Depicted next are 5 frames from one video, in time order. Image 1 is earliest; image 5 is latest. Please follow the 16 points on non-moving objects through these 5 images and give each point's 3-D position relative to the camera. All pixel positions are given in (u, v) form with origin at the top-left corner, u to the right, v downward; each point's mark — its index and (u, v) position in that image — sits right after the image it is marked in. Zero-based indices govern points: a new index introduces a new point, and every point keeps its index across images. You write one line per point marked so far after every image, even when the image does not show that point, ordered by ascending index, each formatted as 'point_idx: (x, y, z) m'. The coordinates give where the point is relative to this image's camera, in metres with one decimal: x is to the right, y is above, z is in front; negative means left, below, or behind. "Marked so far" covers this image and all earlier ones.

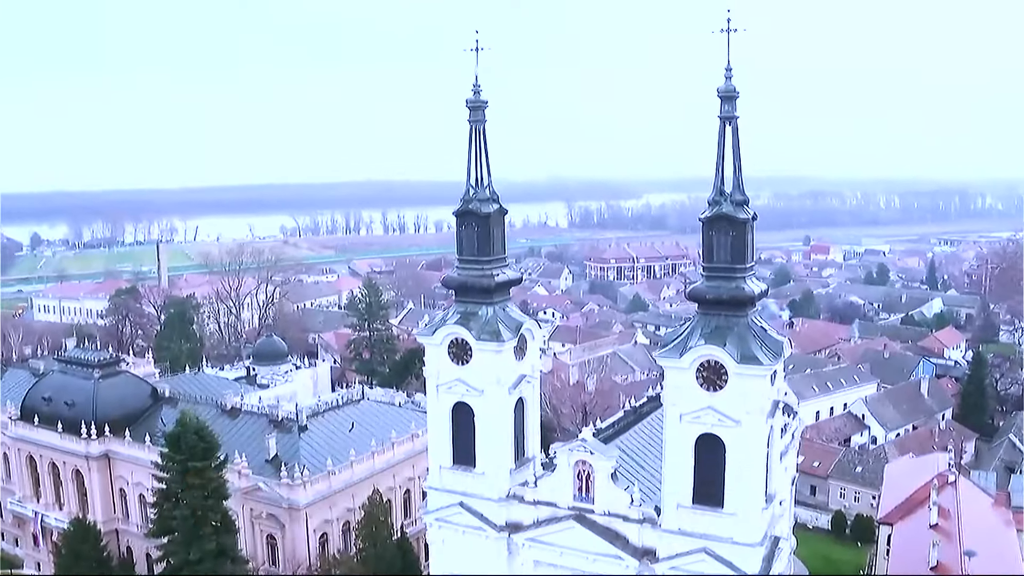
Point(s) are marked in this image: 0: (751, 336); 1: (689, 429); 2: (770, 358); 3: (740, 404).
0: (+4.9, -1.0, +18.2) m
1: (+3.7, -3.0, +18.5) m
2: (+5.2, -1.4, +17.7) m
3: (+4.6, -2.3, +18.0) m
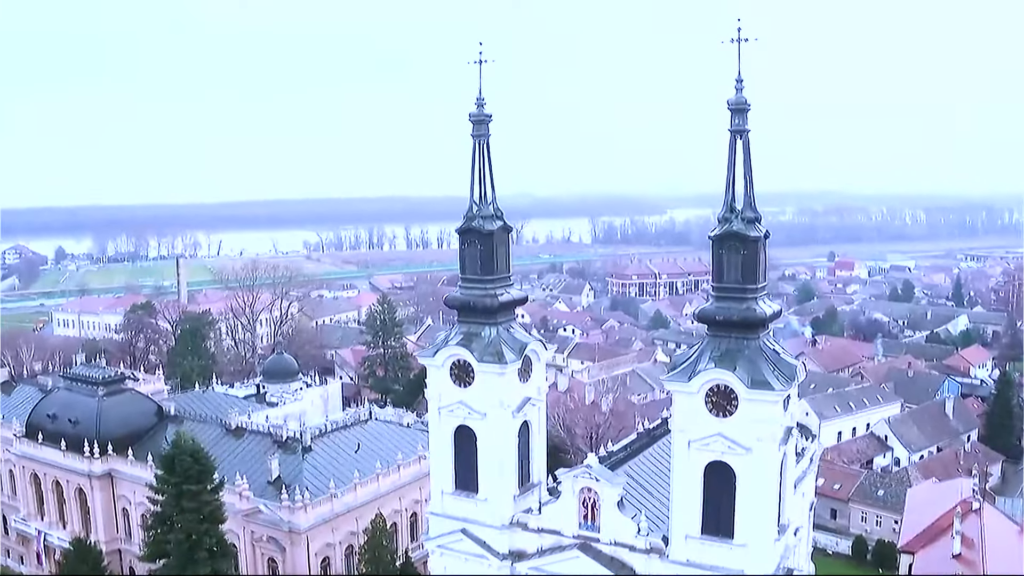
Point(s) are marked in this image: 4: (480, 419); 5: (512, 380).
0: (+4.9, -1.4, +17.4) m
1: (+3.7, -3.4, +17.8) m
2: (+5.2, -1.8, +17.0) m
3: (+4.6, -2.8, +17.2) m
4: (-0.7, -3.0, +20.0) m
5: (0.0, -2.1, +19.8) m
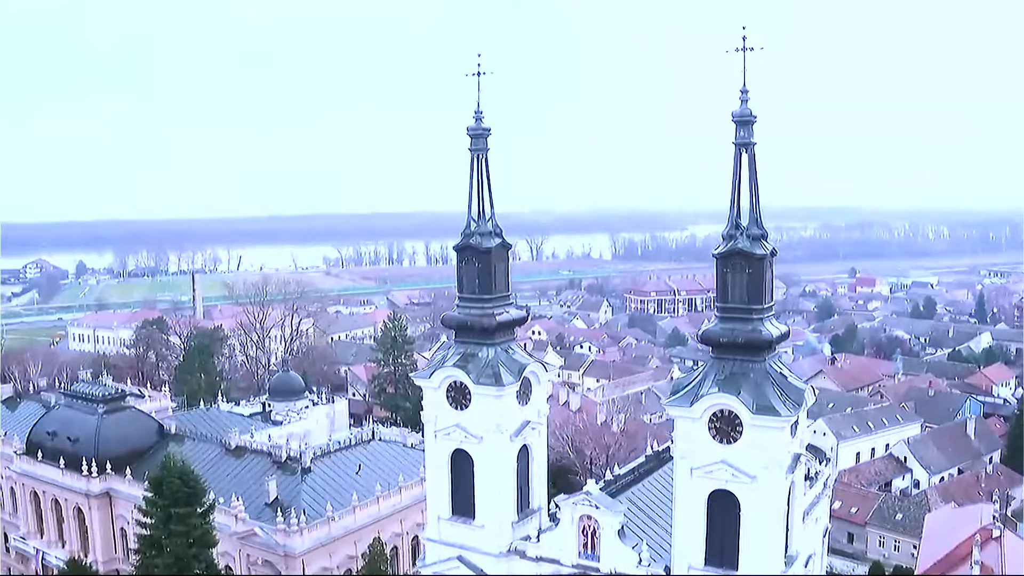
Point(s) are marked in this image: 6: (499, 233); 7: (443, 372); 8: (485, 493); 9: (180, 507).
0: (+4.8, -1.8, +16.7) m
1: (+3.6, -3.8, +17.1) m
2: (+5.1, -2.2, +16.2) m
3: (+4.5, -3.2, +16.5) m
4: (-0.8, -3.4, +19.4) m
5: (-0.1, -2.5, +19.2) m
6: (-0.3, +1.2, +19.8) m
7: (-1.5, -1.8, +19.5) m
8: (-0.6, -4.5, +19.5) m
9: (-7.4, -4.9, +19.8) m
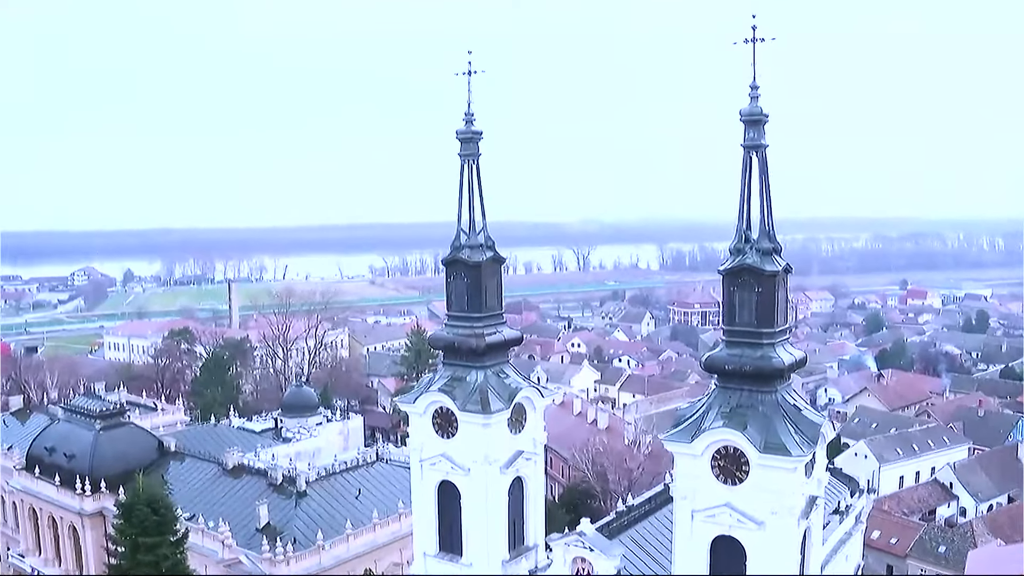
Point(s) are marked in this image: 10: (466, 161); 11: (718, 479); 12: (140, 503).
0: (+4.5, -2.2, +14.9) m
1: (+3.3, -4.2, +15.3) m
2: (+4.7, -2.6, +14.5) m
3: (+4.2, -3.5, +14.7) m
4: (-1.0, -3.8, +17.9) m
5: (-0.3, -2.9, +17.6) m
6: (-0.4, +0.9, +18.3) m
7: (-1.7, -2.2, +18.0) m
8: (-0.8, -4.9, +18.0) m
9: (-7.6, -5.2, +18.6) m
10: (-0.9, +2.6, +18.7) m
11: (+3.5, -3.3, +15.2) m
12: (-7.8, -4.5, +18.6) m
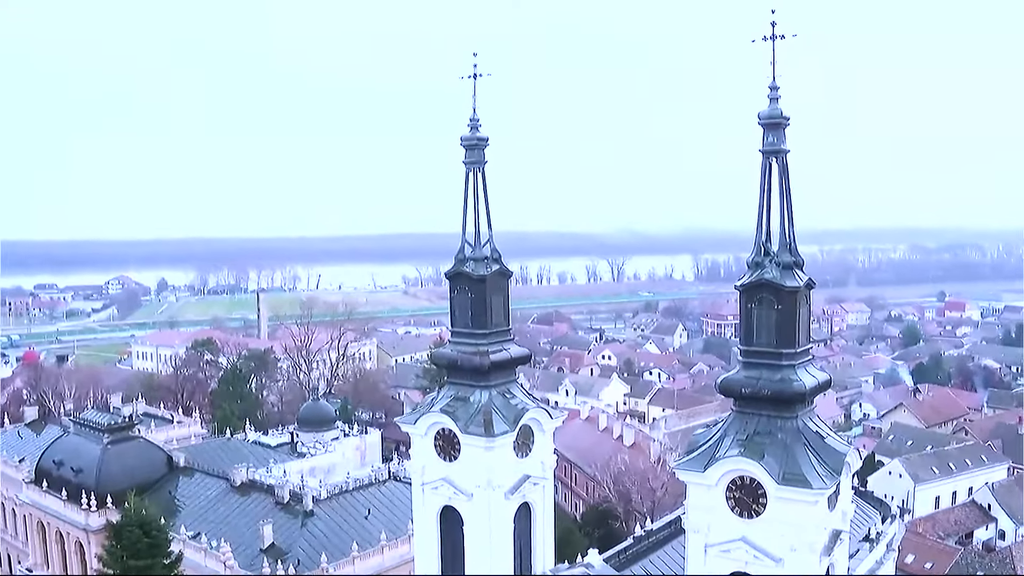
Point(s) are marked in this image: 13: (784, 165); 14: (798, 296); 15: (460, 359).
0: (+4.5, -2.5, +13.9) m
1: (+3.3, -4.4, +14.3) m
2: (+4.7, -2.9, +13.4) m
3: (+4.2, -3.8, +13.7) m
4: (-0.9, -4.1, +16.9) m
5: (-0.2, -3.2, +16.7) m
6: (-0.3, +0.6, +17.4) m
7: (-1.6, -2.5, +17.2) m
8: (-0.7, -5.2, +17.0) m
9: (-7.5, -5.5, +17.9) m
10: (-0.8, +2.3, +17.9) m
11: (+3.5, -3.5, +14.1) m
12: (-7.7, -4.8, +17.9) m
13: (+4.6, +1.9, +14.9) m
14: (+4.6, -0.2, +14.2) m
15: (-1.0, -1.4, +17.2) m
